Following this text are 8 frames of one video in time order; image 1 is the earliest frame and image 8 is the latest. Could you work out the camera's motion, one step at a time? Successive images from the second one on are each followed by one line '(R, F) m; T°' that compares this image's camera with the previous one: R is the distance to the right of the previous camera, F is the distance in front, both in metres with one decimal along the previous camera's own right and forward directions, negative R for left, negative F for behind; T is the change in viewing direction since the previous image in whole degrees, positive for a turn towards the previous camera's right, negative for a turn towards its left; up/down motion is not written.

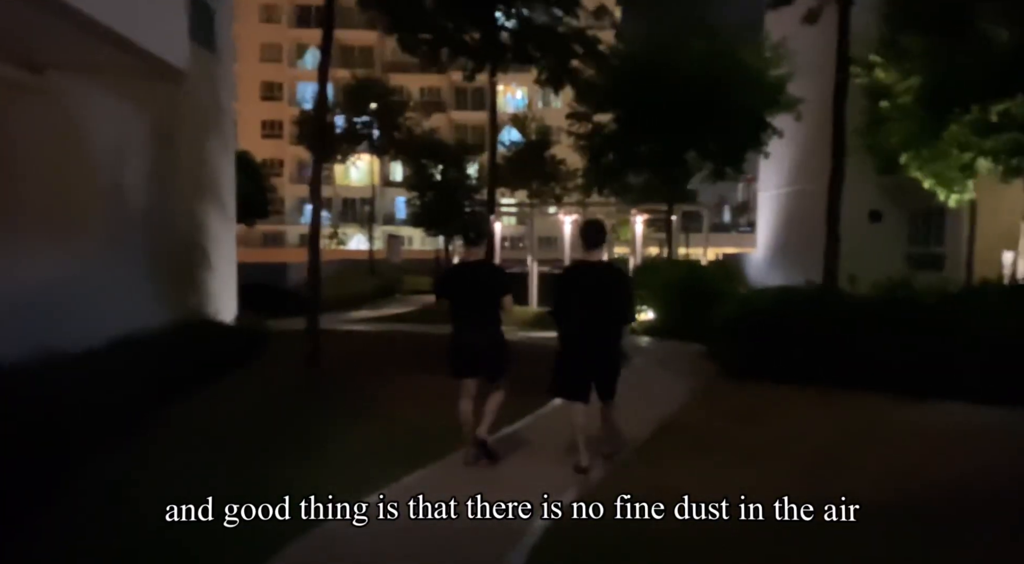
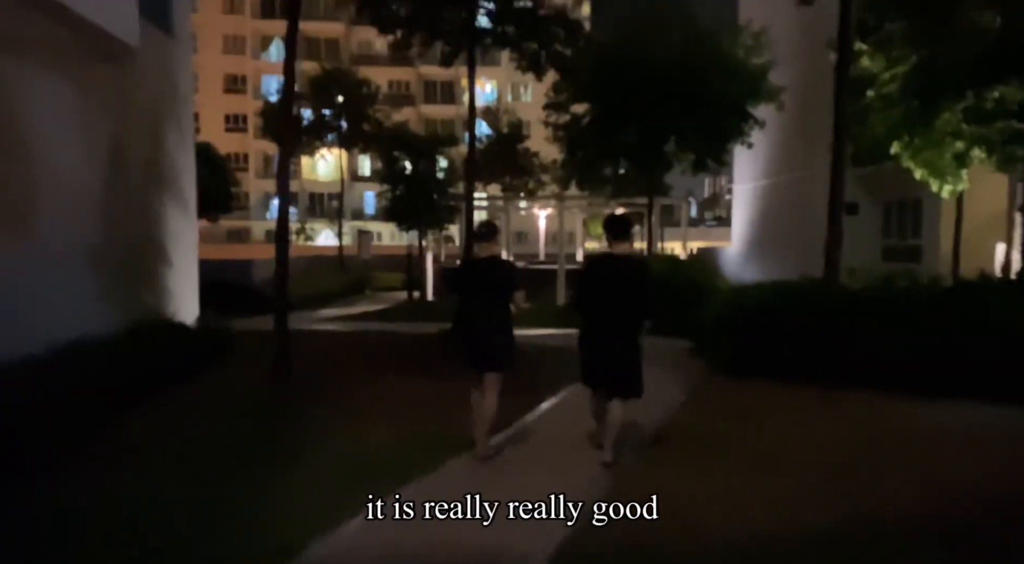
(-0.1, +0.5) m; +2°
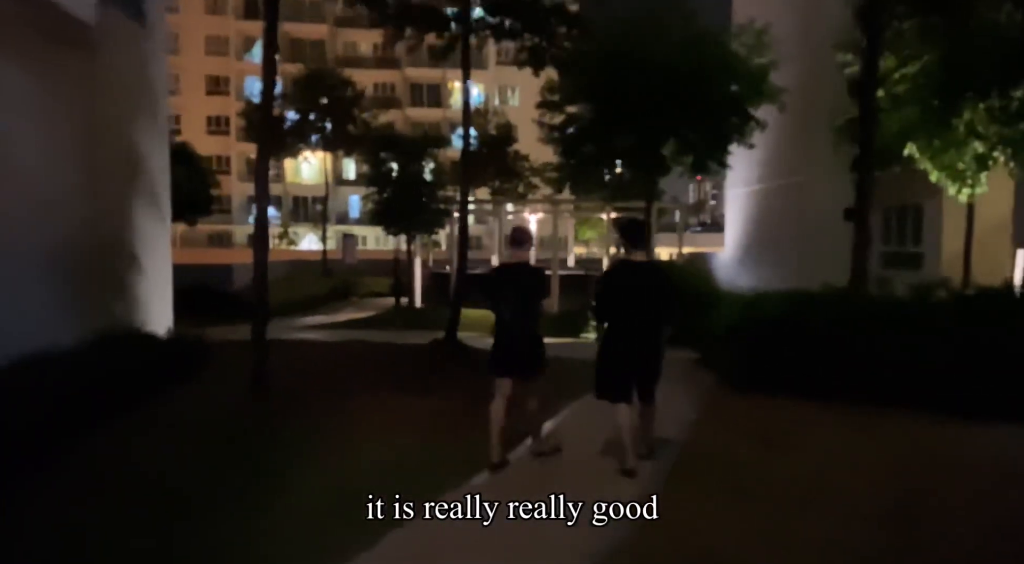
(-0.1, +0.6) m; +1°
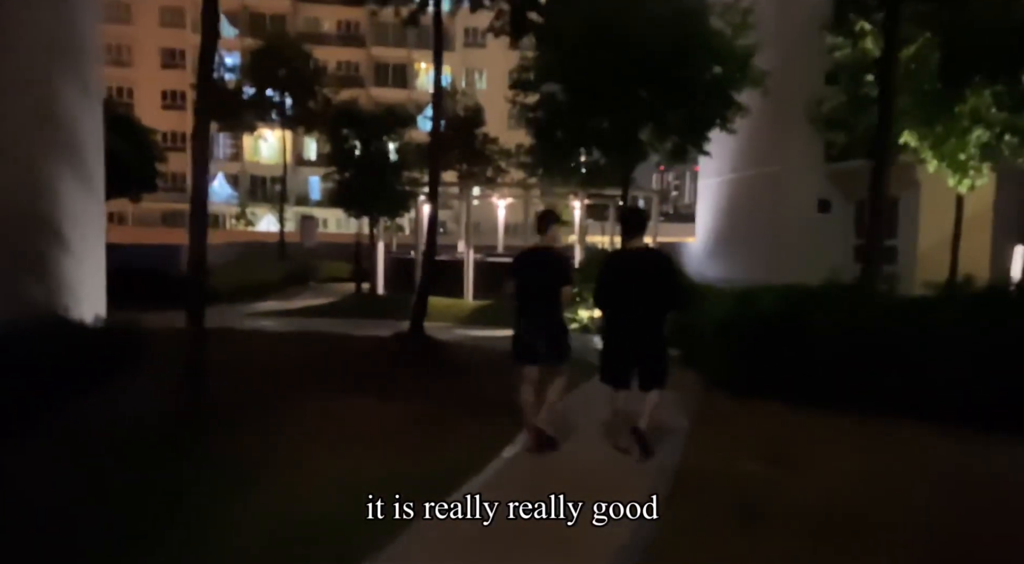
(-0.1, +0.7) m; +3°
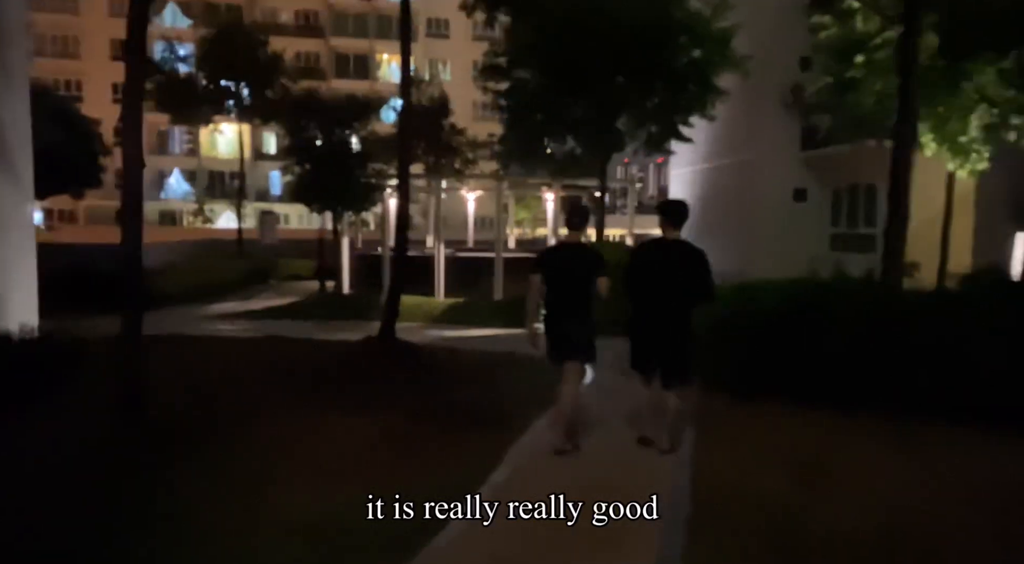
(-0.1, +0.6) m; +3°
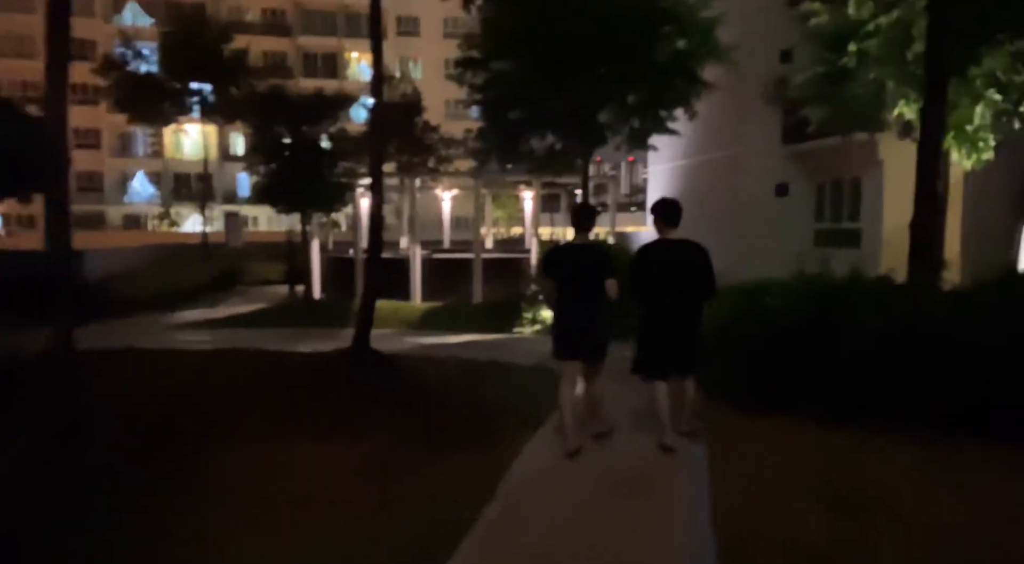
(-0.1, +0.5) m; +2°
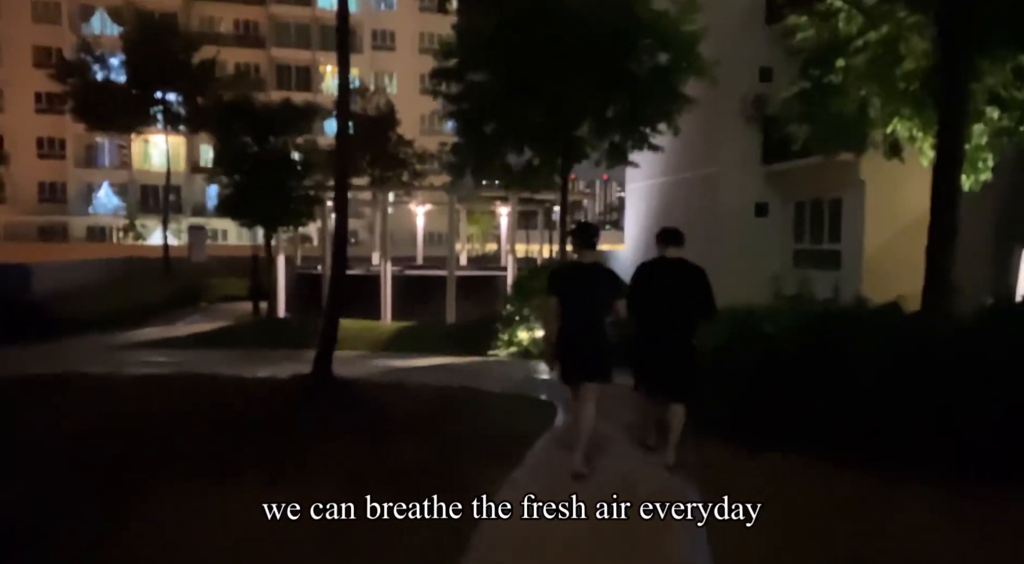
(0.0, +0.5) m; +2°
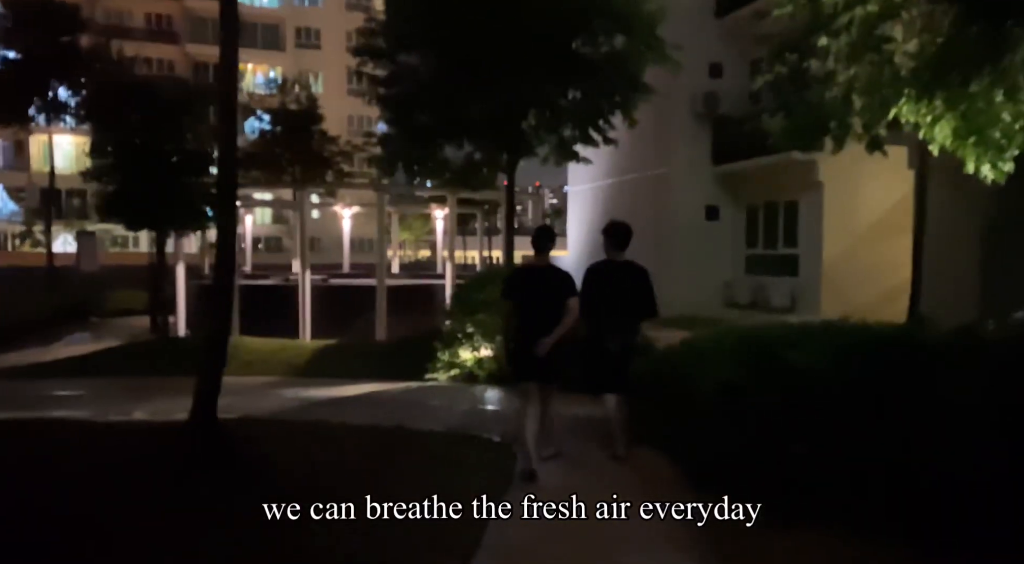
(-0.1, +1.4) m; +5°
